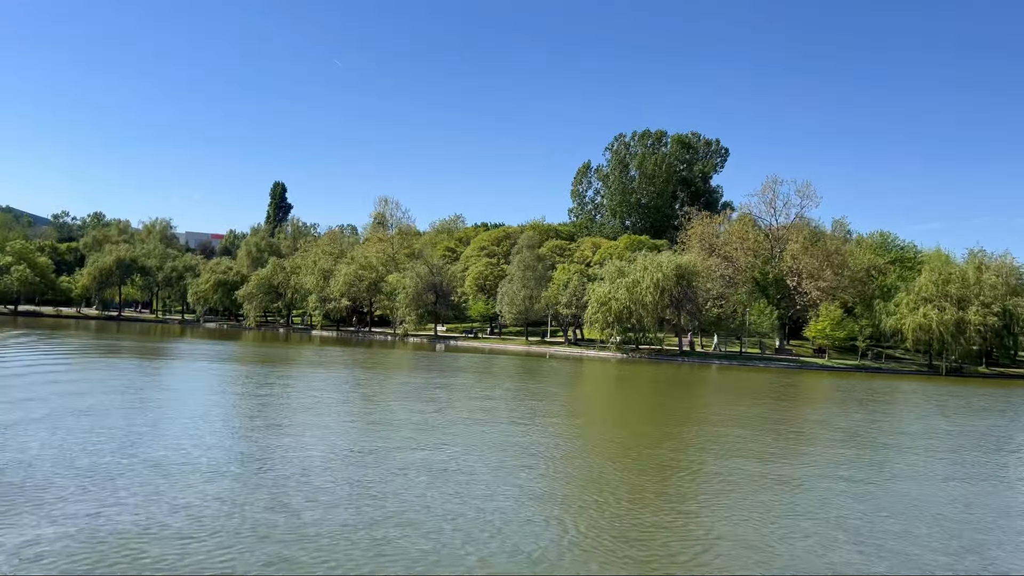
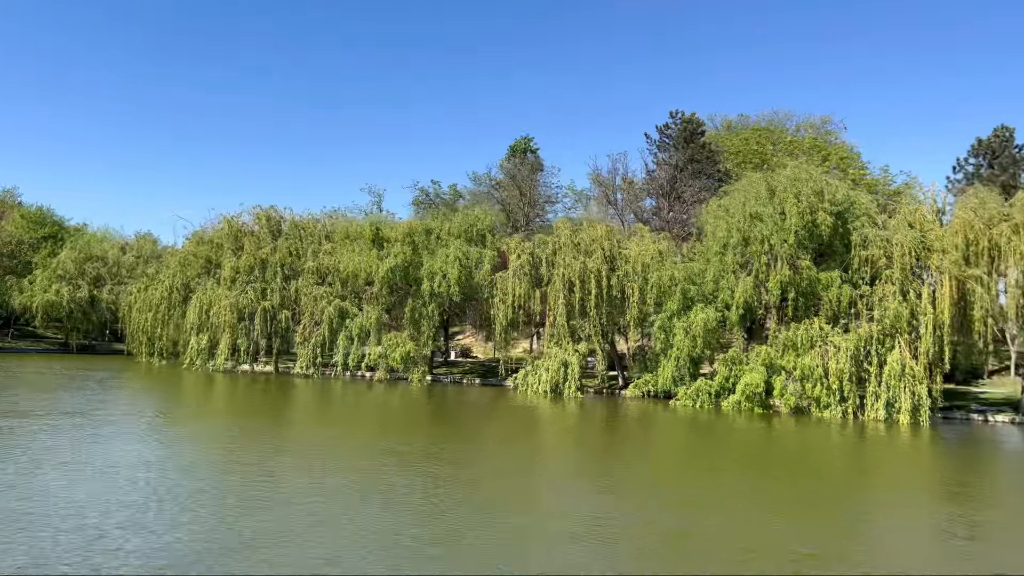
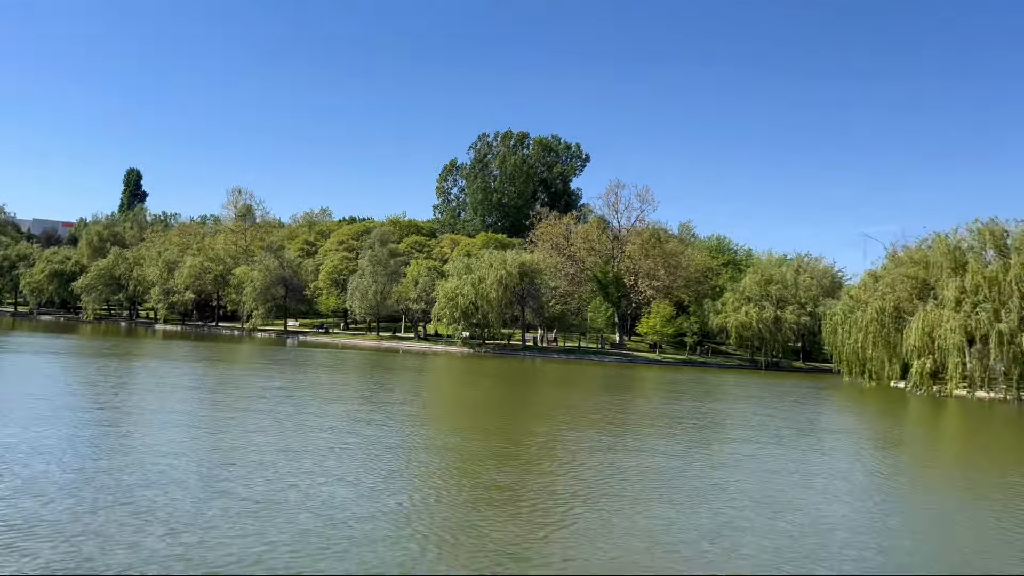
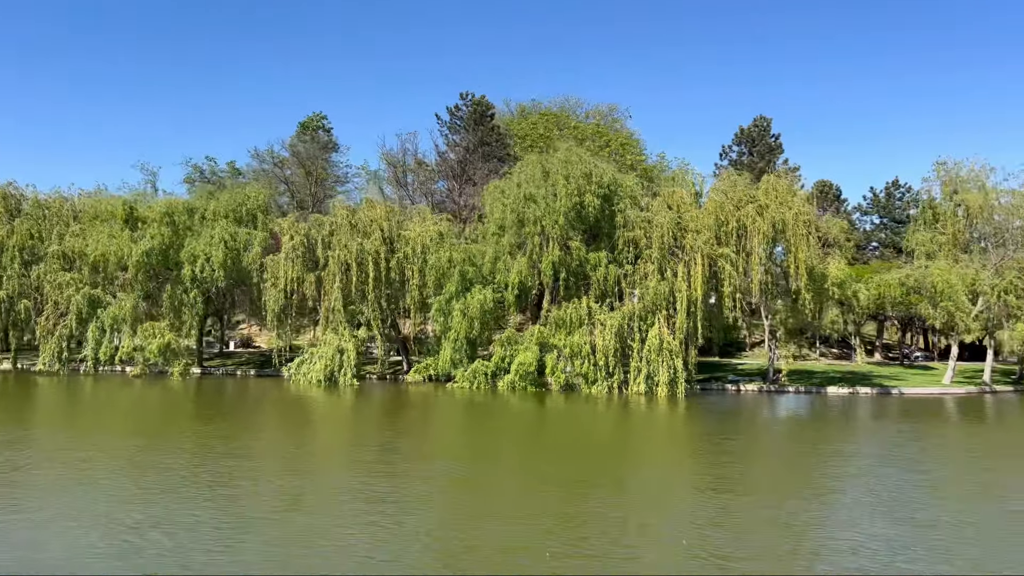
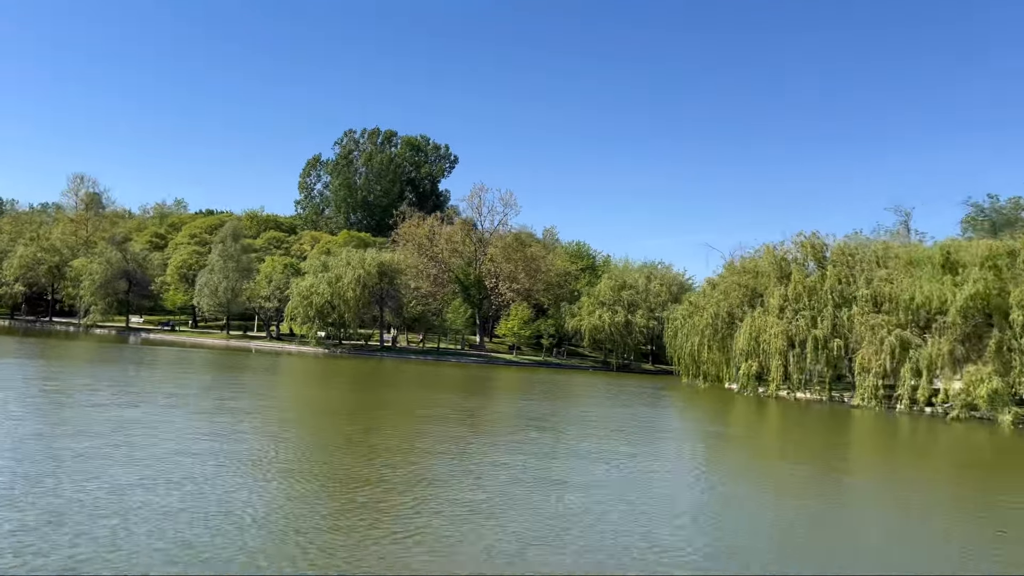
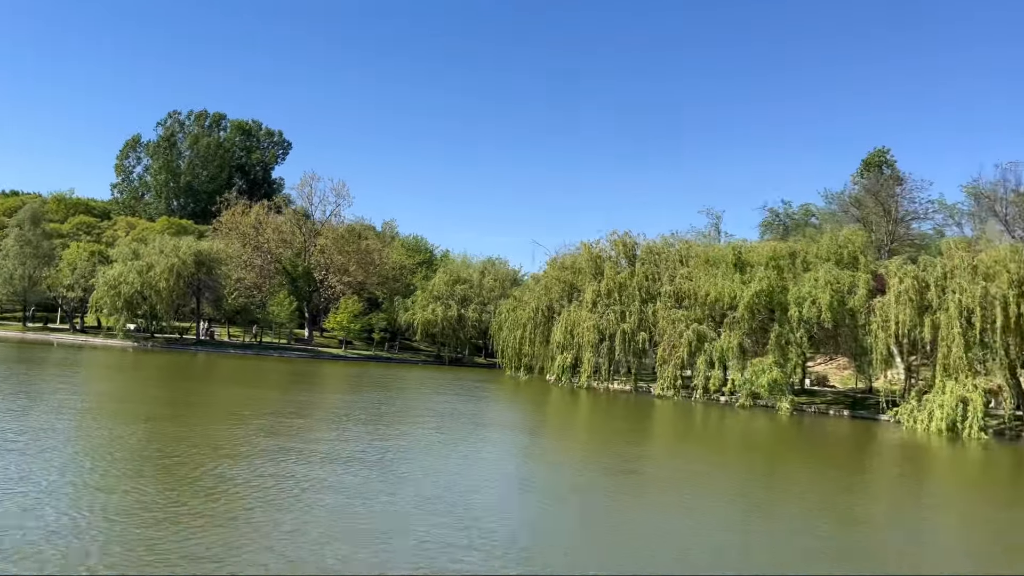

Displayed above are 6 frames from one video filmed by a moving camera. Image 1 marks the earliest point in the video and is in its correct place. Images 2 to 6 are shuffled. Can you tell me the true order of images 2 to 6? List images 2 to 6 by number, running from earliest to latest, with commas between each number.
3, 5, 6, 2, 4
